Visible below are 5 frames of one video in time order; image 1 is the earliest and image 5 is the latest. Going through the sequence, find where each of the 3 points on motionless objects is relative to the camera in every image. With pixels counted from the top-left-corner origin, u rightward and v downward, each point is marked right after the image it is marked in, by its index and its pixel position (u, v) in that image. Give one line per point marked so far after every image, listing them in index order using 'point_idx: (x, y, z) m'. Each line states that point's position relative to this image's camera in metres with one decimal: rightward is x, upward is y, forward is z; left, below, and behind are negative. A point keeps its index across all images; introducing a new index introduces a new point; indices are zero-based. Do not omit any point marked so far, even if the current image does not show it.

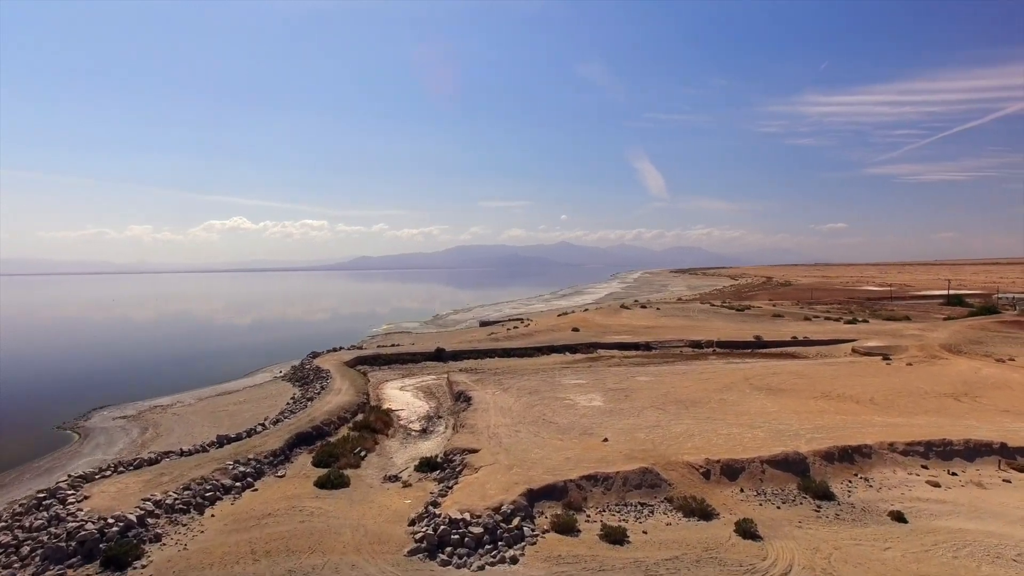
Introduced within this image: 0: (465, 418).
0: (-1.5, -4.2, +16.8) m
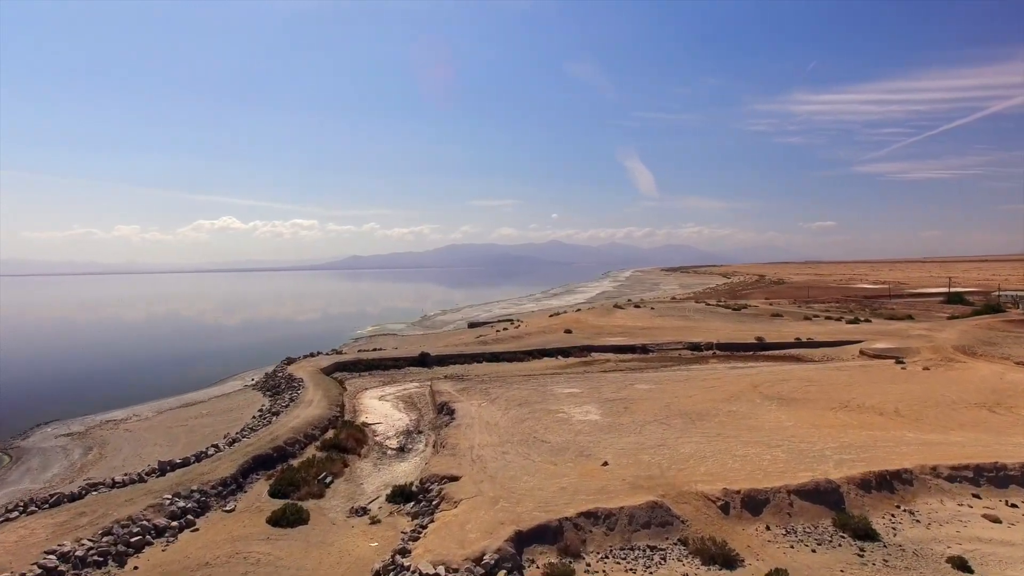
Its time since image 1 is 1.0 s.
0: (-1.9, -4.3, +15.0) m
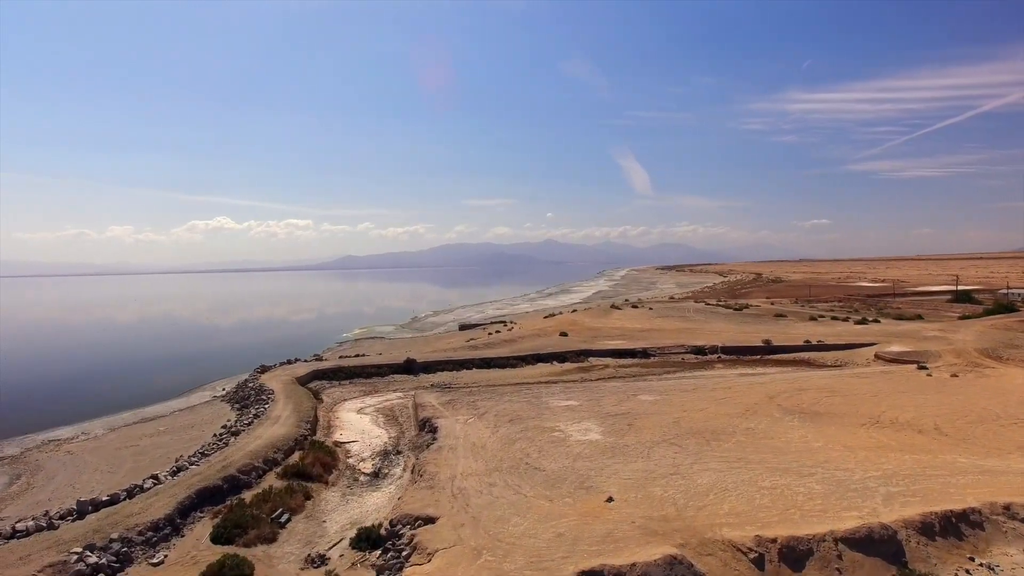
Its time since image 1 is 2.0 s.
0: (-2.2, -4.3, +13.1) m
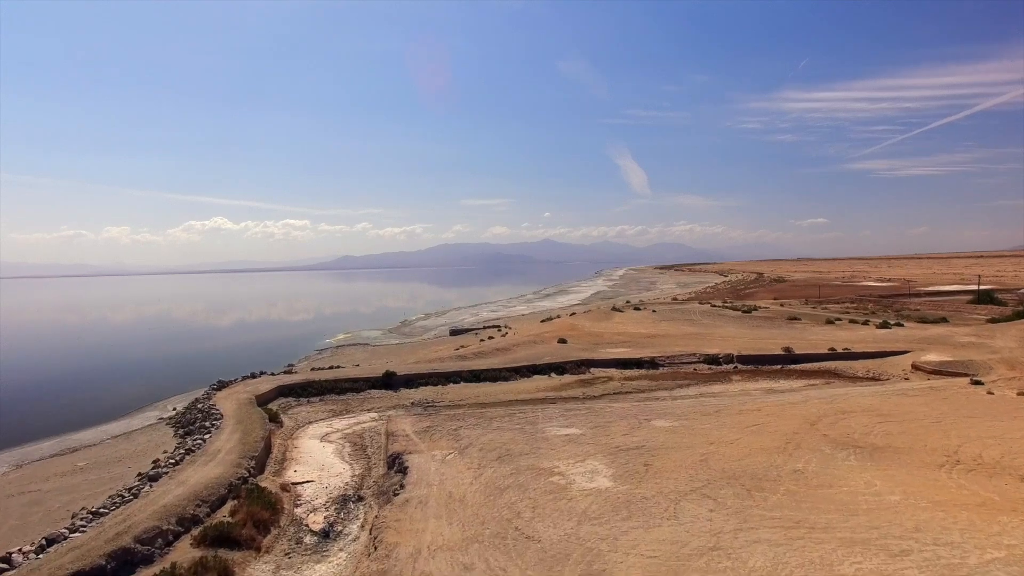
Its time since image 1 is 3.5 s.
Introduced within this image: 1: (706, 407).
0: (-2.4, -4.5, +10.2) m
1: (+6.4, -3.9, +17.0) m
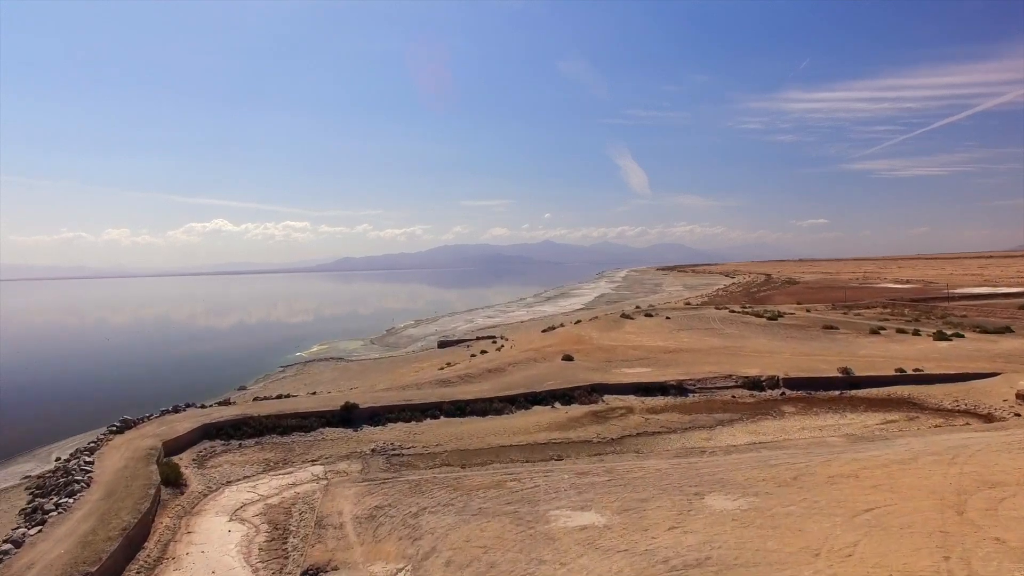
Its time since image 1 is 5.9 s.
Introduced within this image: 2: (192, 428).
0: (-2.7, -4.8, +5.2) m
1: (+6.2, -4.2, +12.0) m
2: (-10.2, -4.4, +16.4) m
